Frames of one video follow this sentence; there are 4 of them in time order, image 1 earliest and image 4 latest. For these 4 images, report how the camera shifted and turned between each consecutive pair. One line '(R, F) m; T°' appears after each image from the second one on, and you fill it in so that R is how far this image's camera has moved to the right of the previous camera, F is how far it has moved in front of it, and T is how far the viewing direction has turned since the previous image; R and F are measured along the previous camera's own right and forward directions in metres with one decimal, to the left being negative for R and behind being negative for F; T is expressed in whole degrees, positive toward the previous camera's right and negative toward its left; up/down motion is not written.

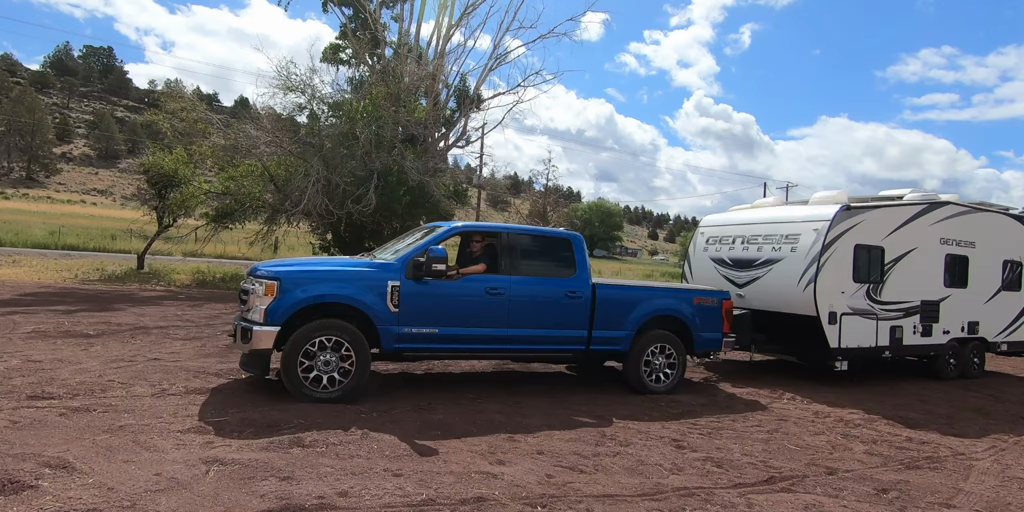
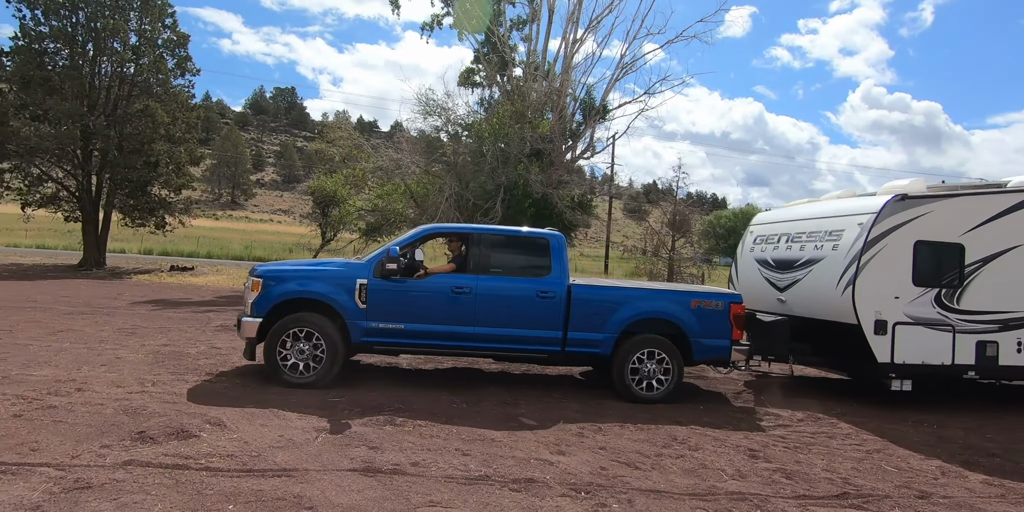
(+0.7, -0.4) m; -15°
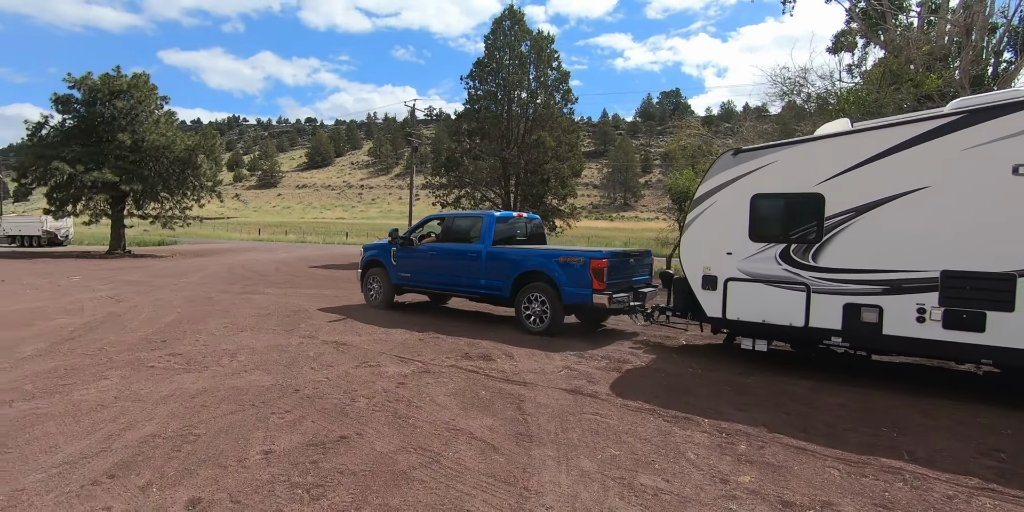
(+2.3, -0.8) m; -40°
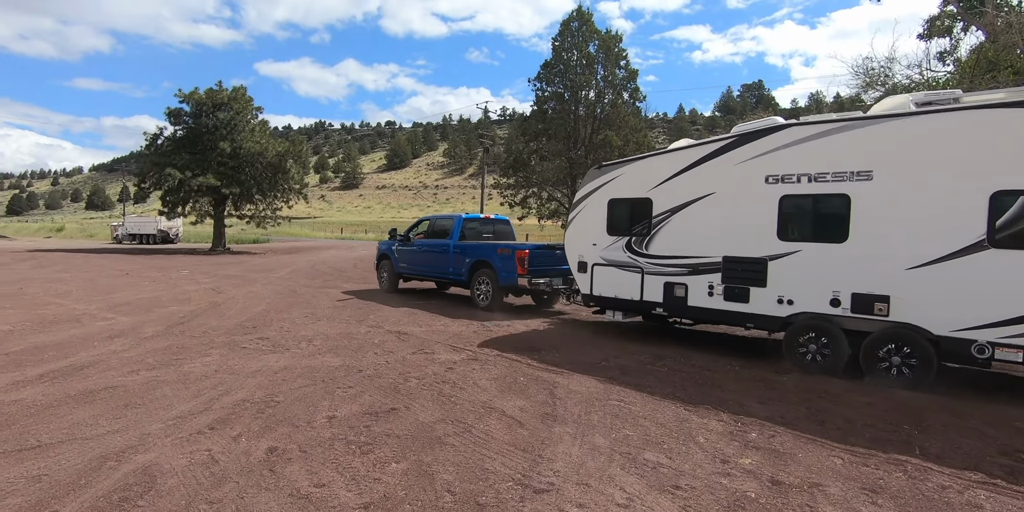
(+0.4, -0.6) m; -8°
